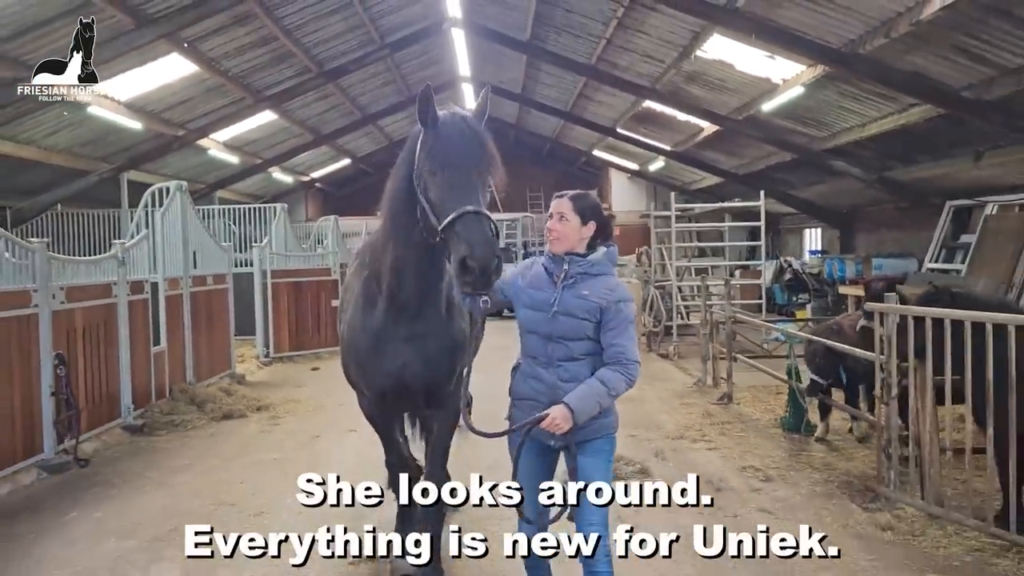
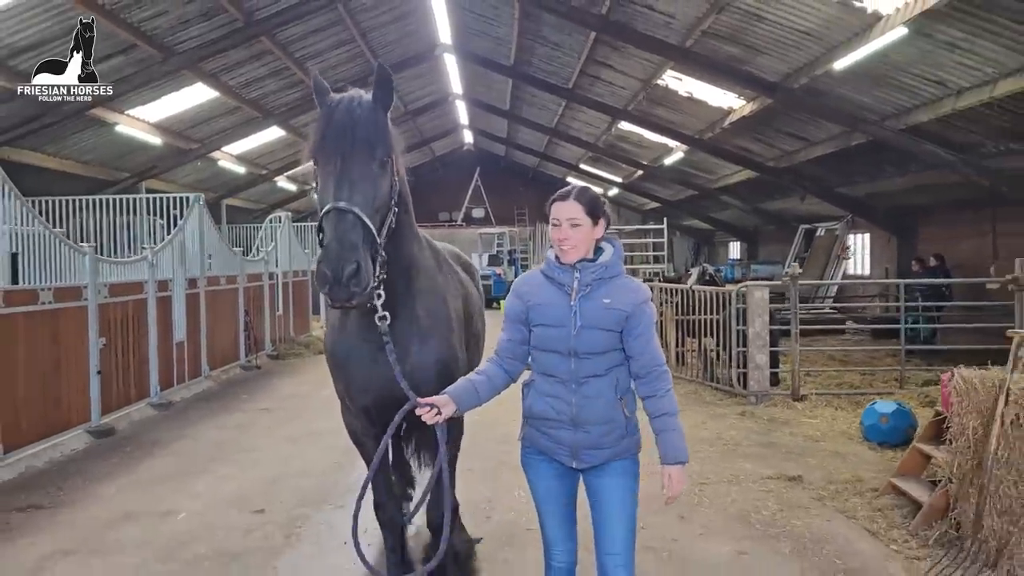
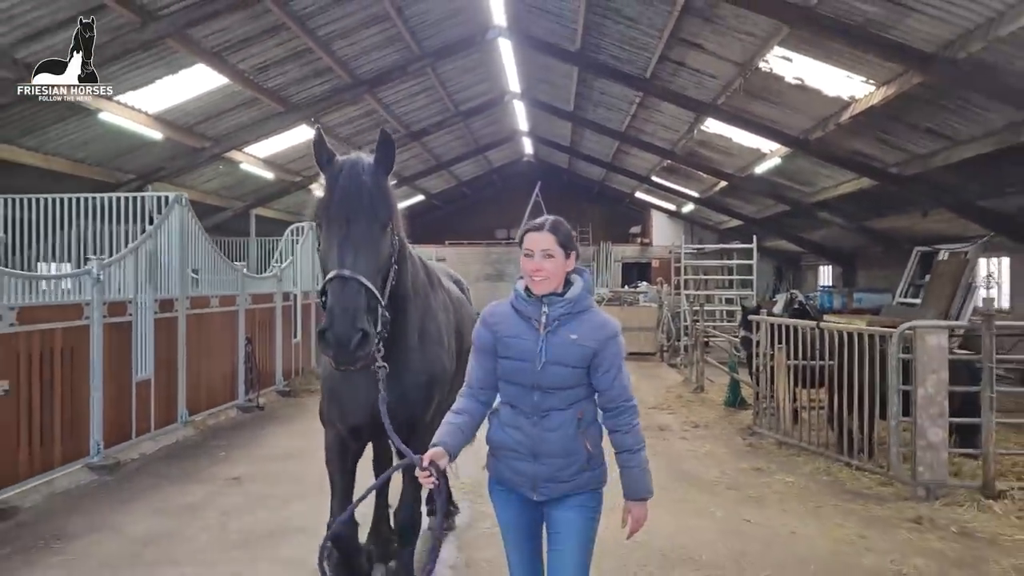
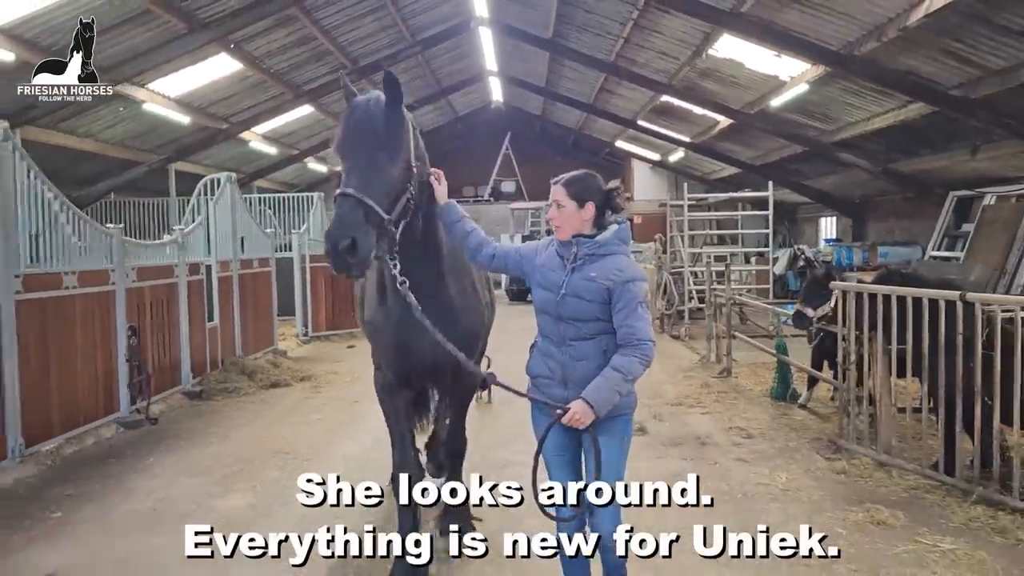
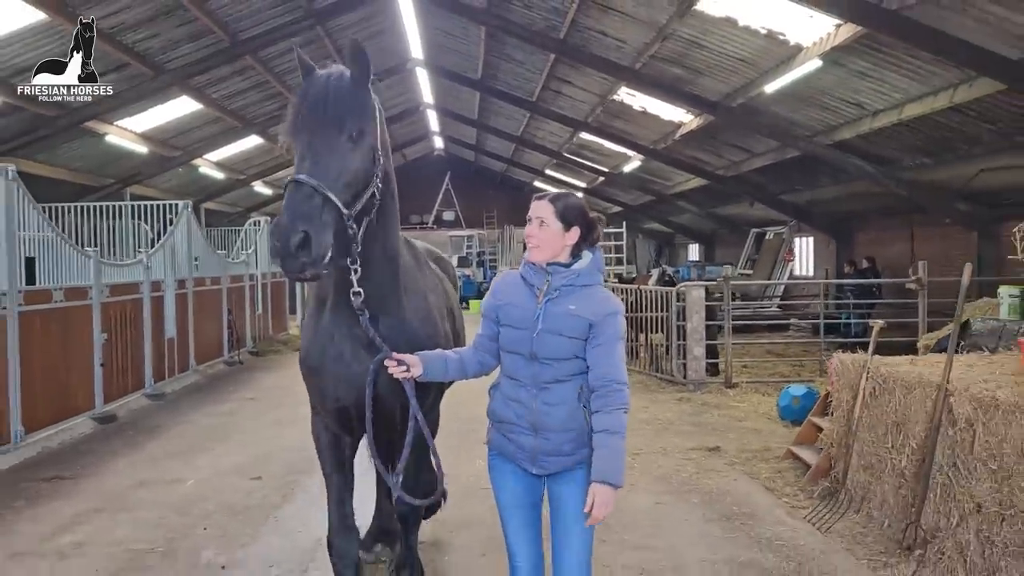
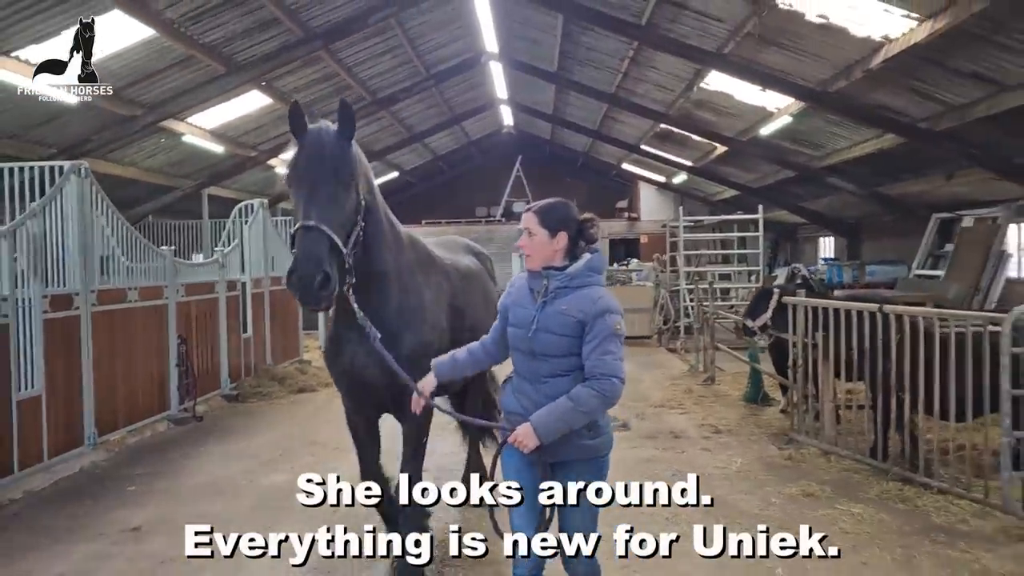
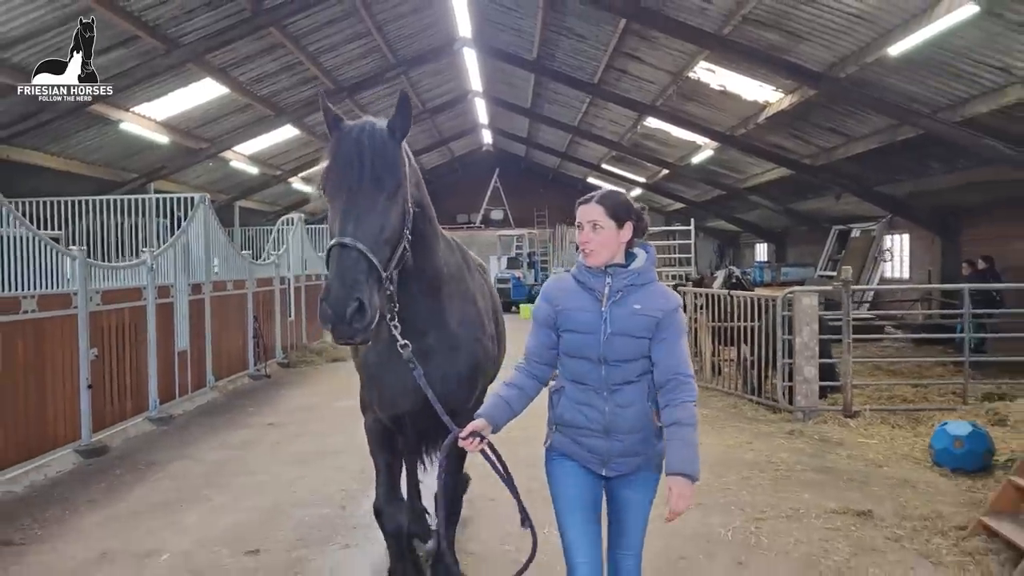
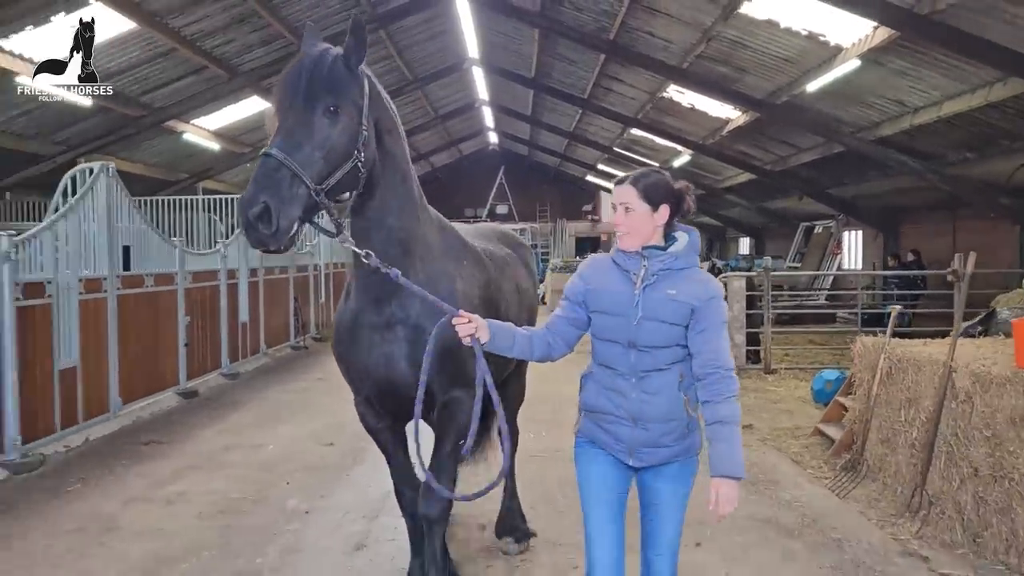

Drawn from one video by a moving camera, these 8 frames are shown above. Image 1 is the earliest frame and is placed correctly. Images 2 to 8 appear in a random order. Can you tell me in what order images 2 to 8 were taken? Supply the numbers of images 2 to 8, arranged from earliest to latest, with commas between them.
4, 6, 3, 7, 2, 5, 8
